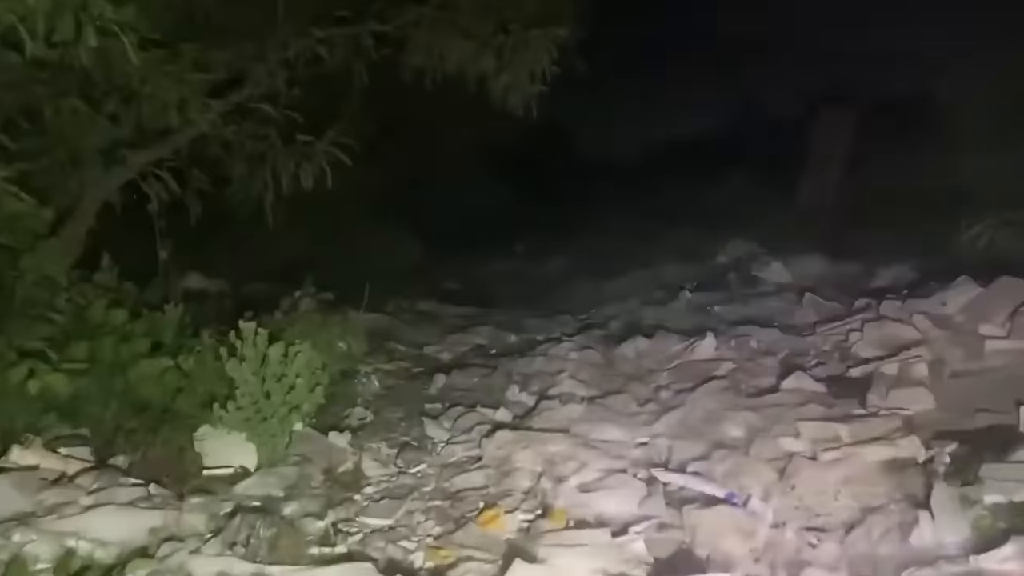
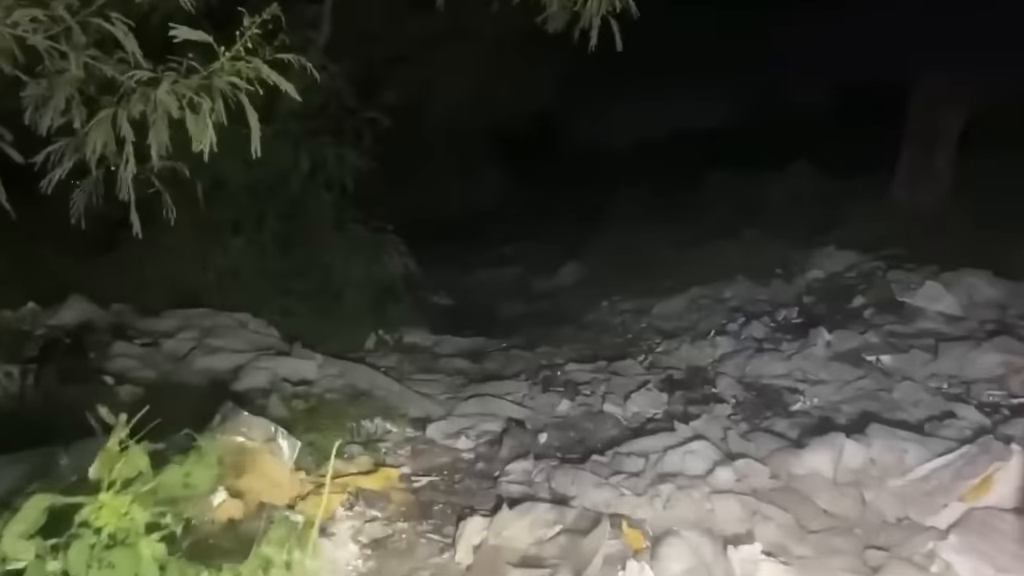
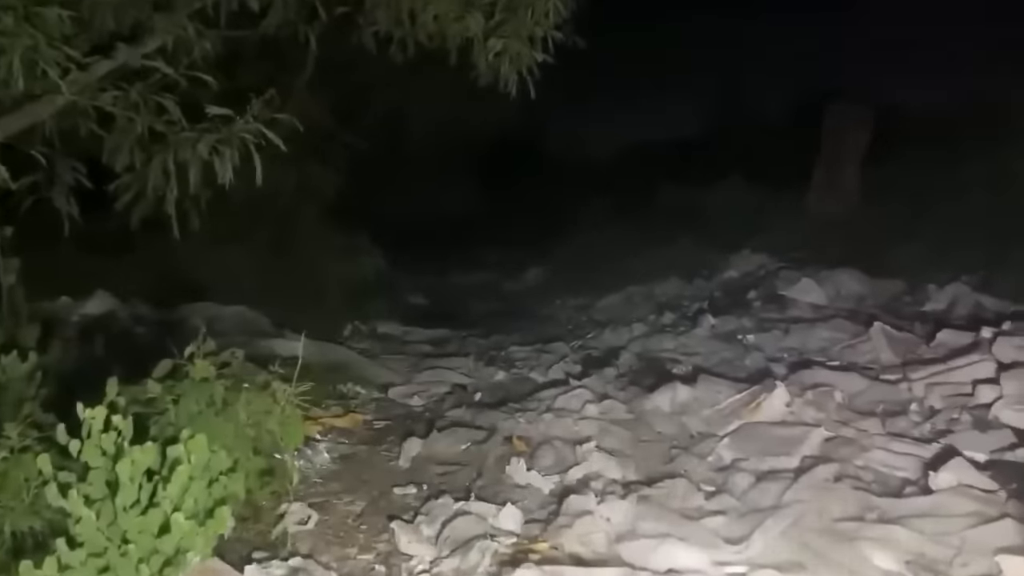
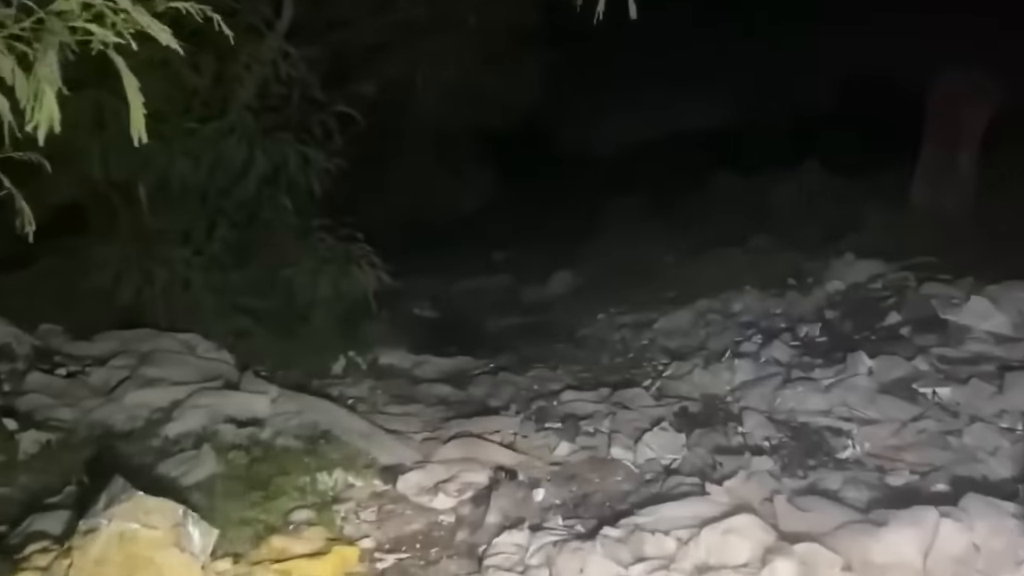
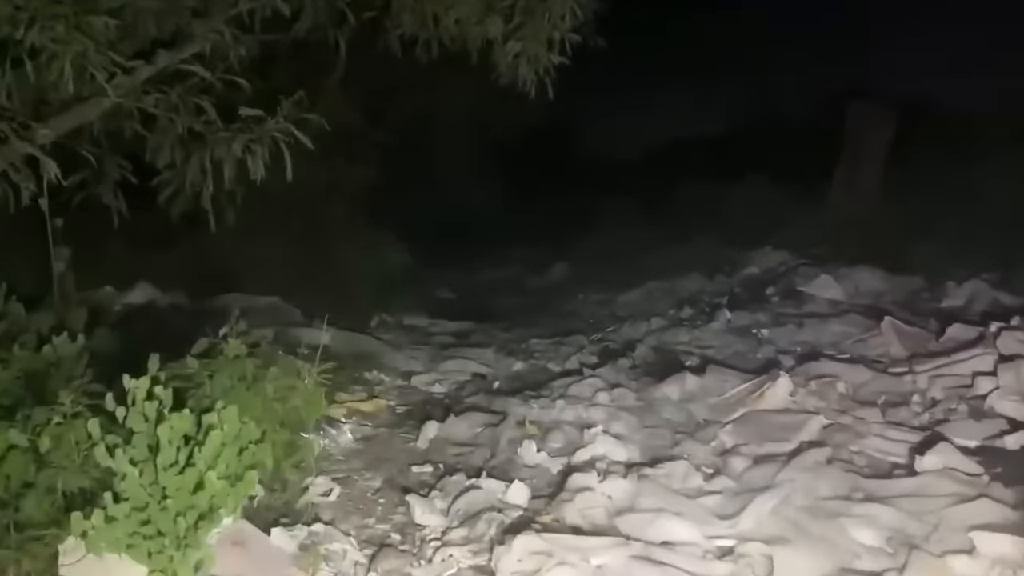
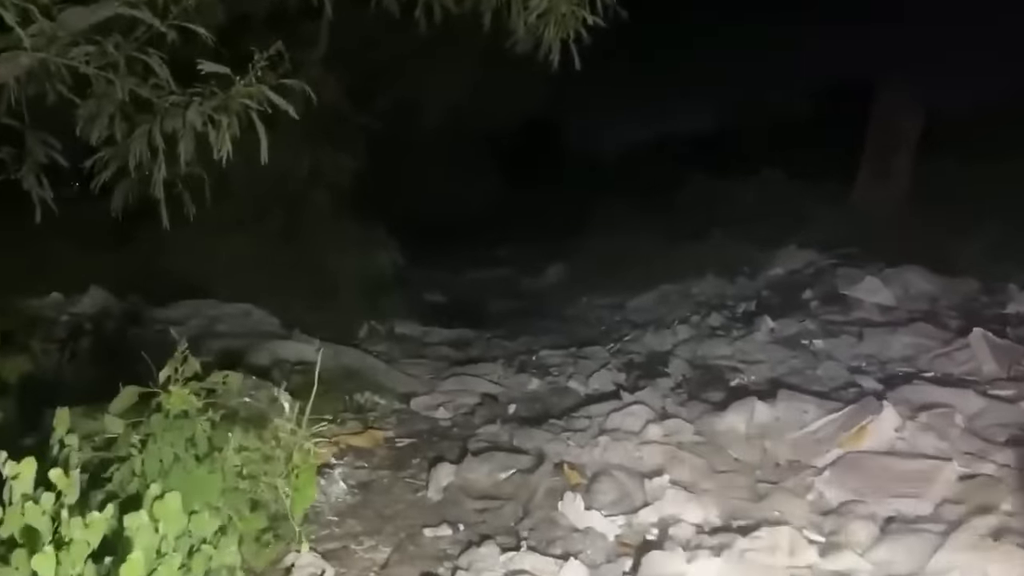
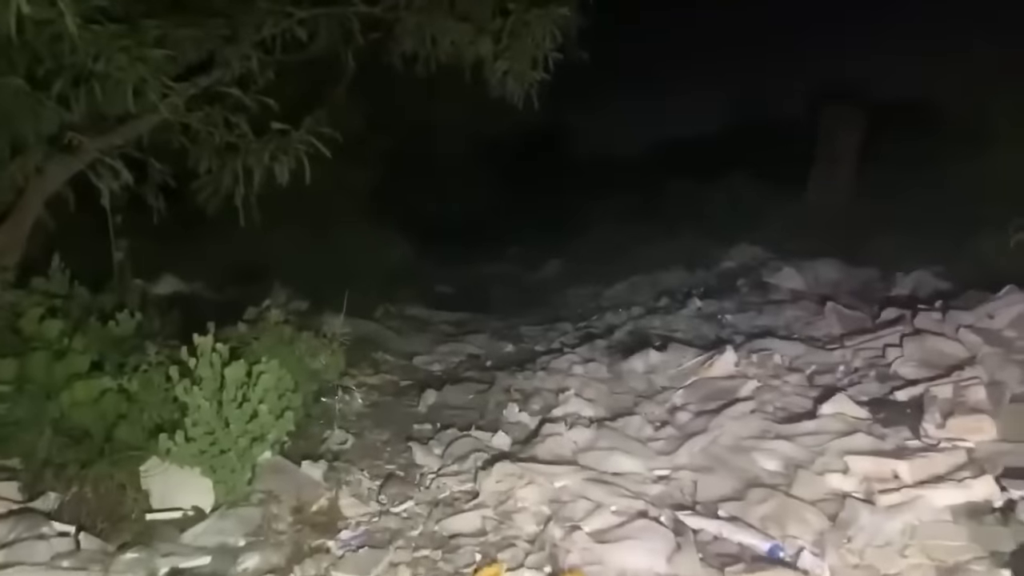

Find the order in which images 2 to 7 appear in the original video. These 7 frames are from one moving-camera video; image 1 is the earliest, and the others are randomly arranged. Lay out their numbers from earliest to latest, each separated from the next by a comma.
7, 5, 3, 6, 2, 4
